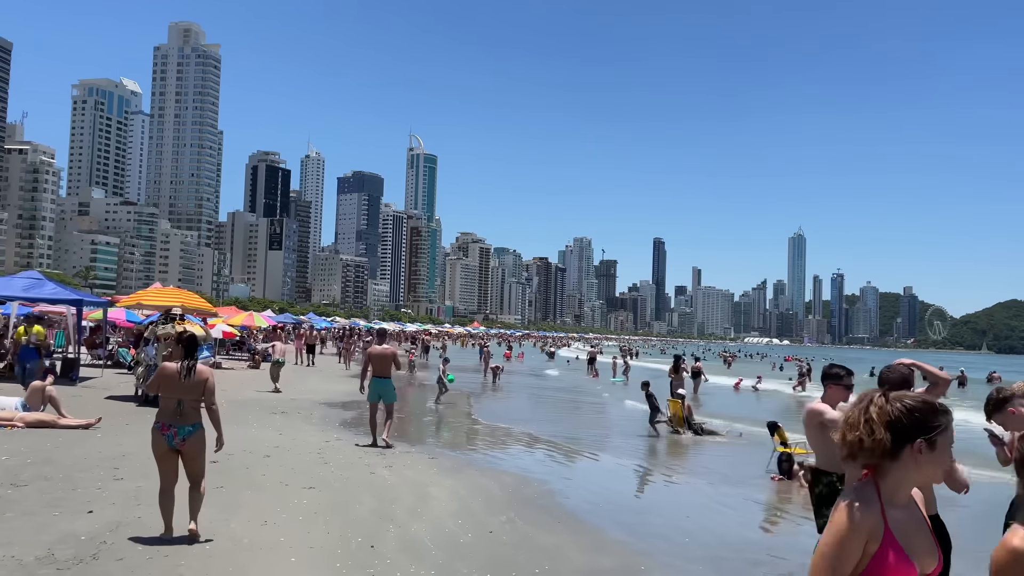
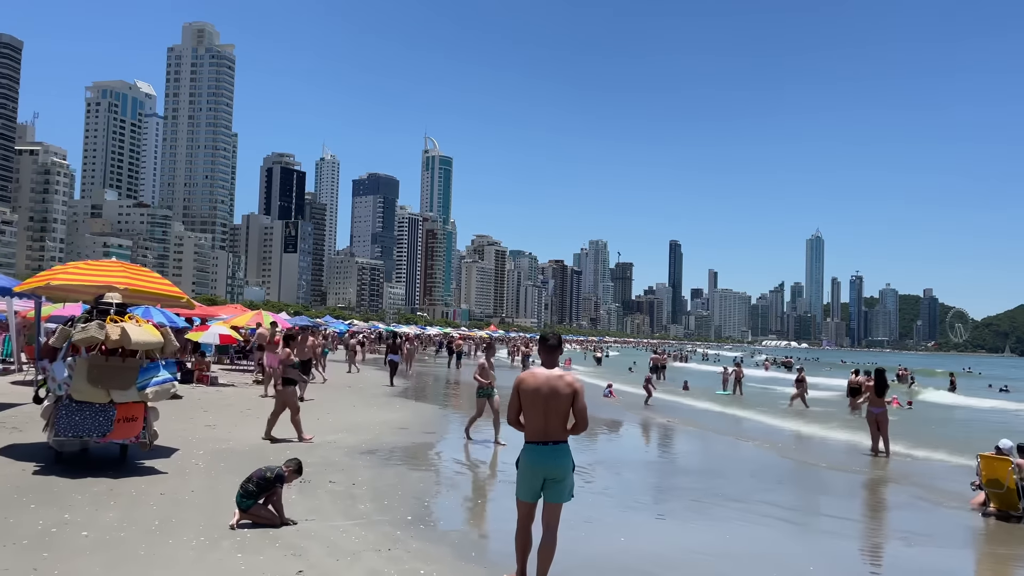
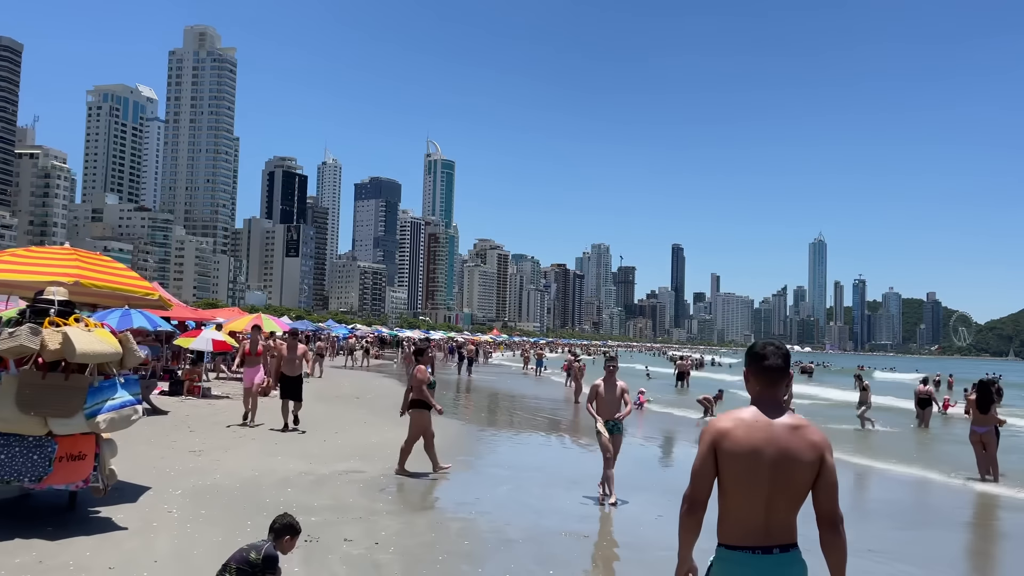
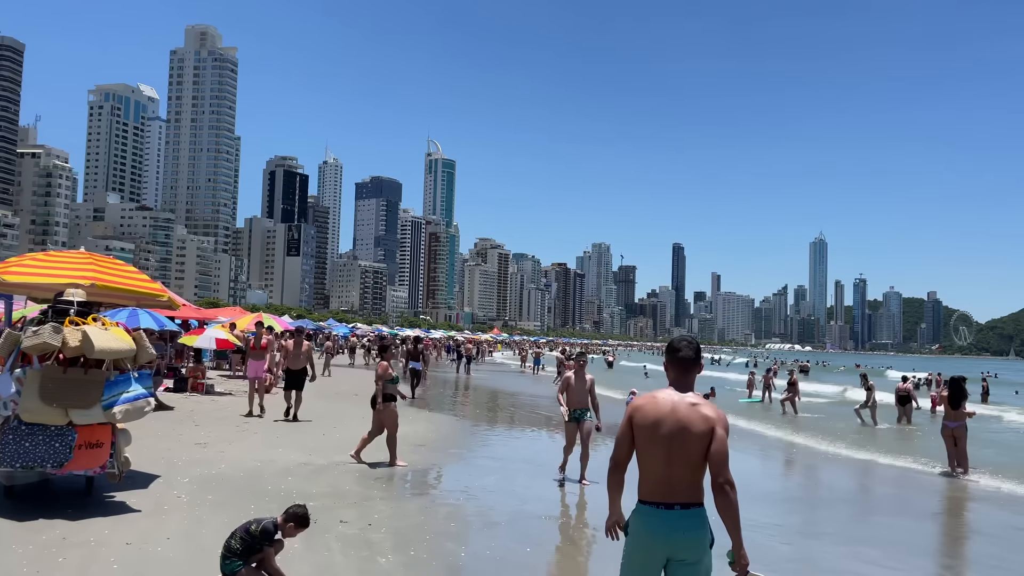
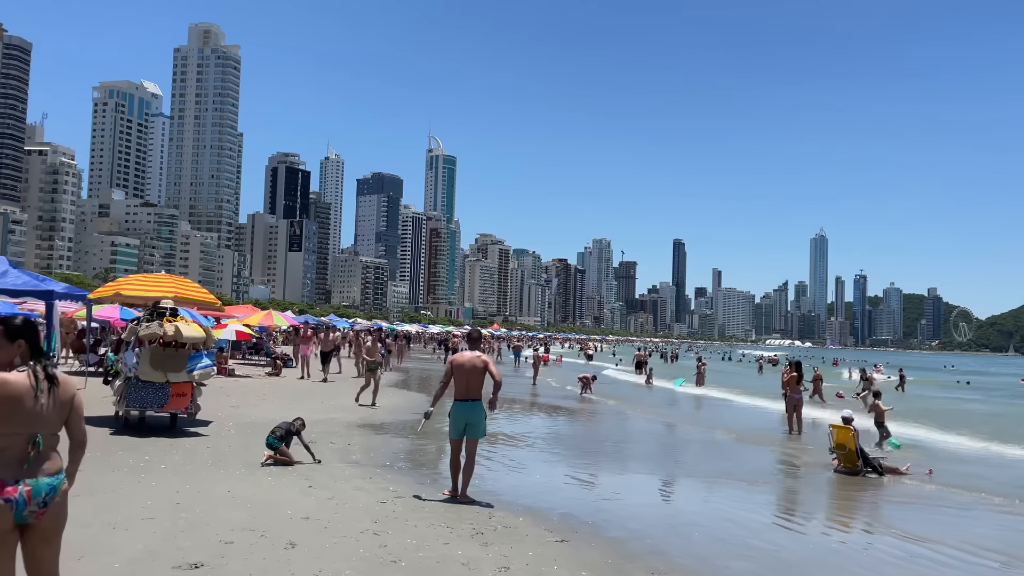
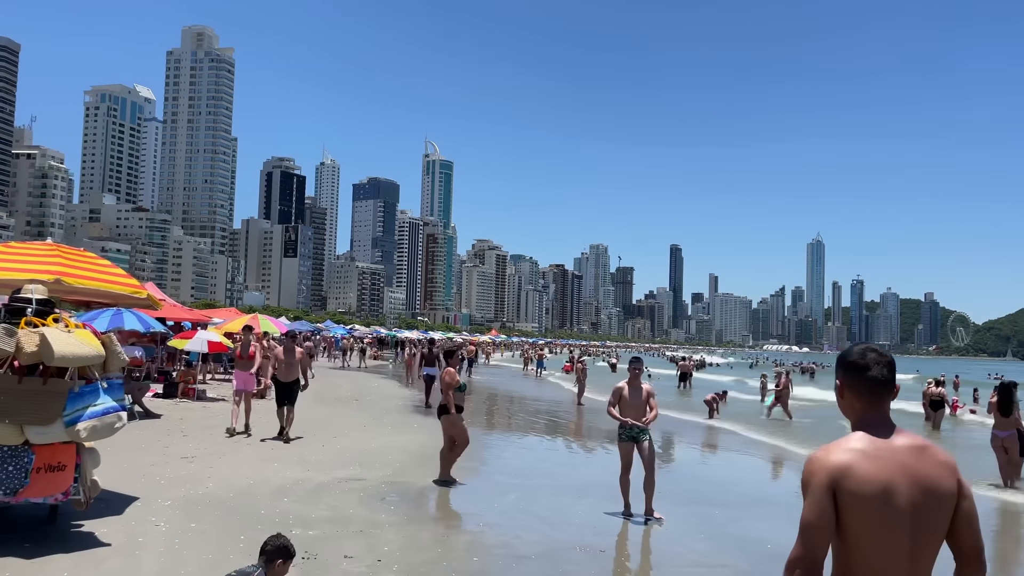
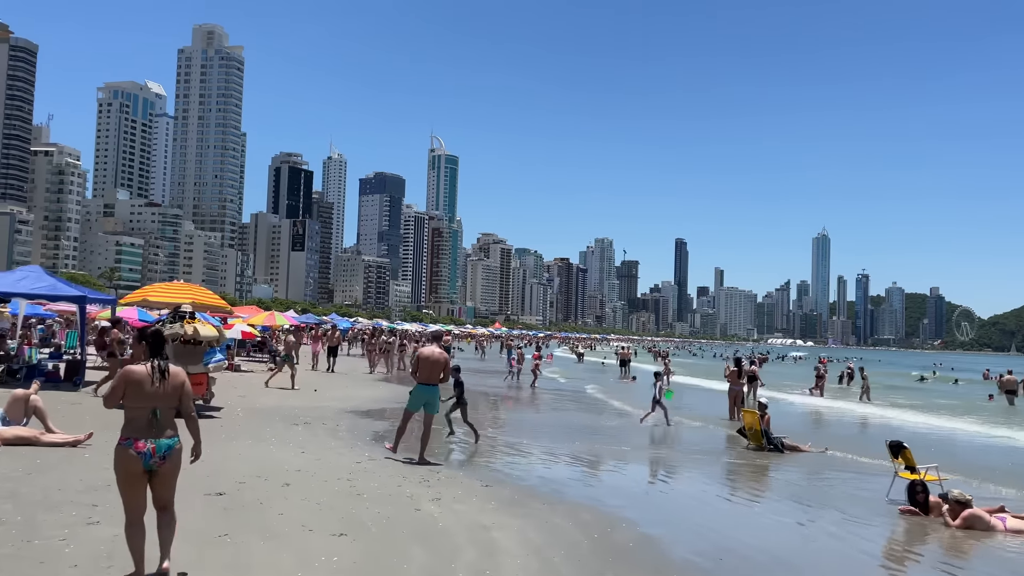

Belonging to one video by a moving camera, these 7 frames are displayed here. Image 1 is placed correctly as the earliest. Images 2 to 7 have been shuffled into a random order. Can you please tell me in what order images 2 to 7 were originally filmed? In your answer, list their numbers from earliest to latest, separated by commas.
7, 5, 2, 4, 3, 6
